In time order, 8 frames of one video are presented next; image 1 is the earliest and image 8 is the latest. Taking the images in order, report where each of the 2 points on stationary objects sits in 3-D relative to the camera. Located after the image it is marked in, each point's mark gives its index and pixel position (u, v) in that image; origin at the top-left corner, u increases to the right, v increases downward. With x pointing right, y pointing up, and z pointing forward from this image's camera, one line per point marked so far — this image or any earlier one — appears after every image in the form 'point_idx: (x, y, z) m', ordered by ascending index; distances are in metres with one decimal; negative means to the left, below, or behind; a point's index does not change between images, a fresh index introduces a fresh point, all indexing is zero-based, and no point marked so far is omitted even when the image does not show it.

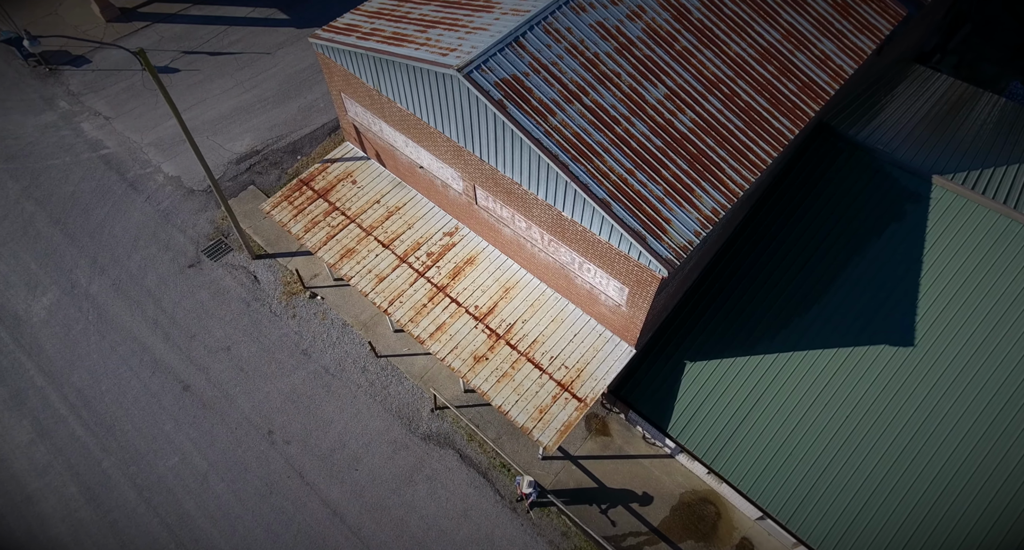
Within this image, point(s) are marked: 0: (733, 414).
0: (+6.0, -3.9, +15.6) m
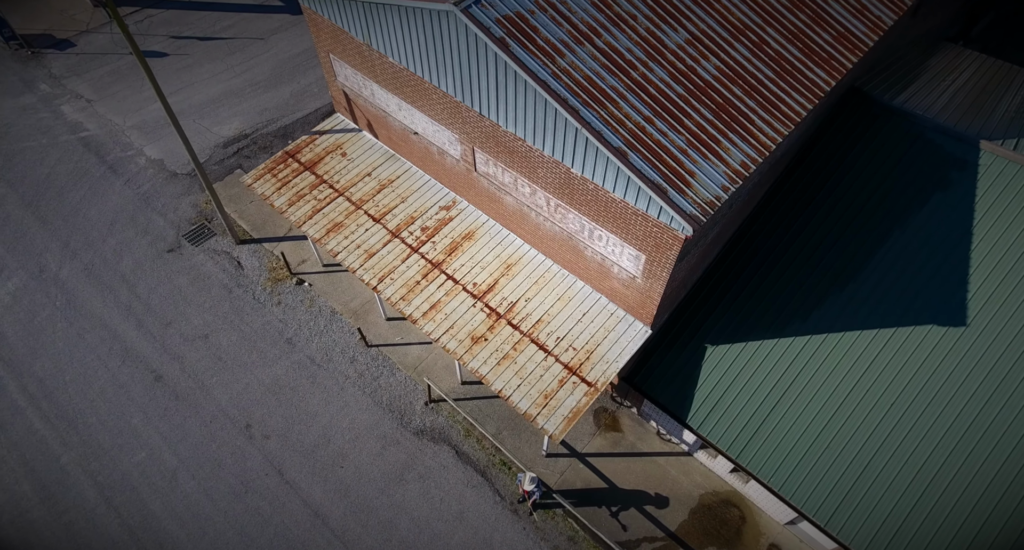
0: (+6.1, -3.2, +14.0) m
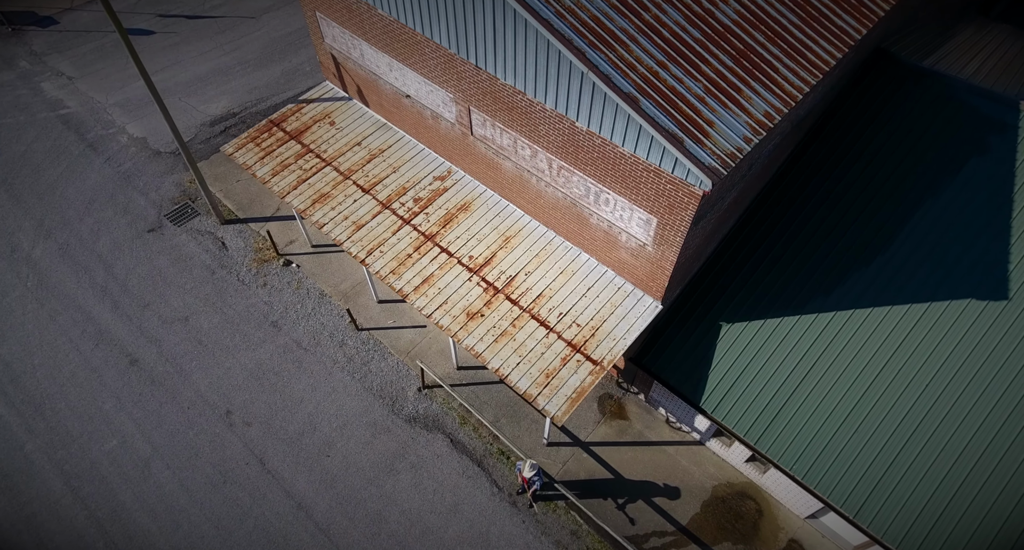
0: (+6.1, -2.5, +12.8) m
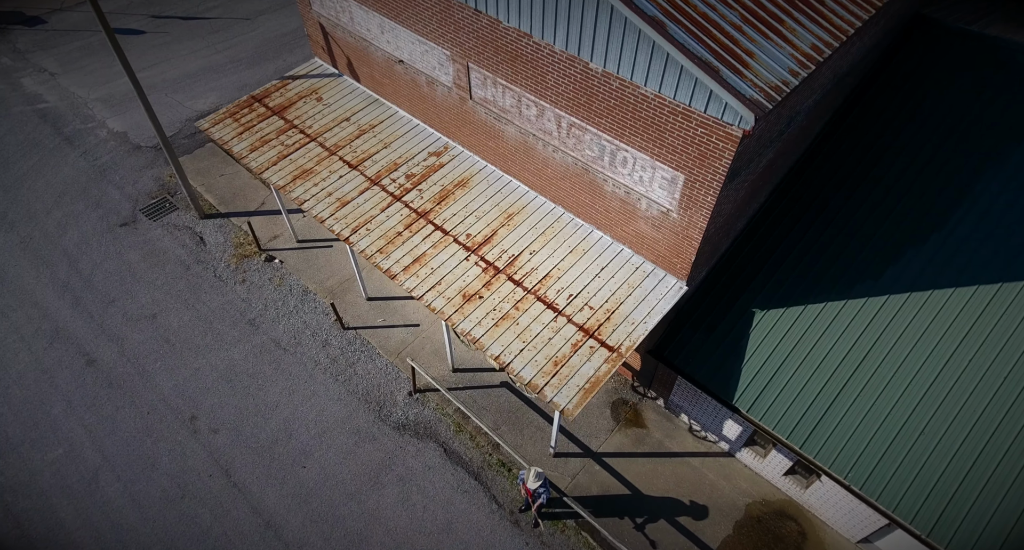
0: (+6.1, -2.0, +11.0) m
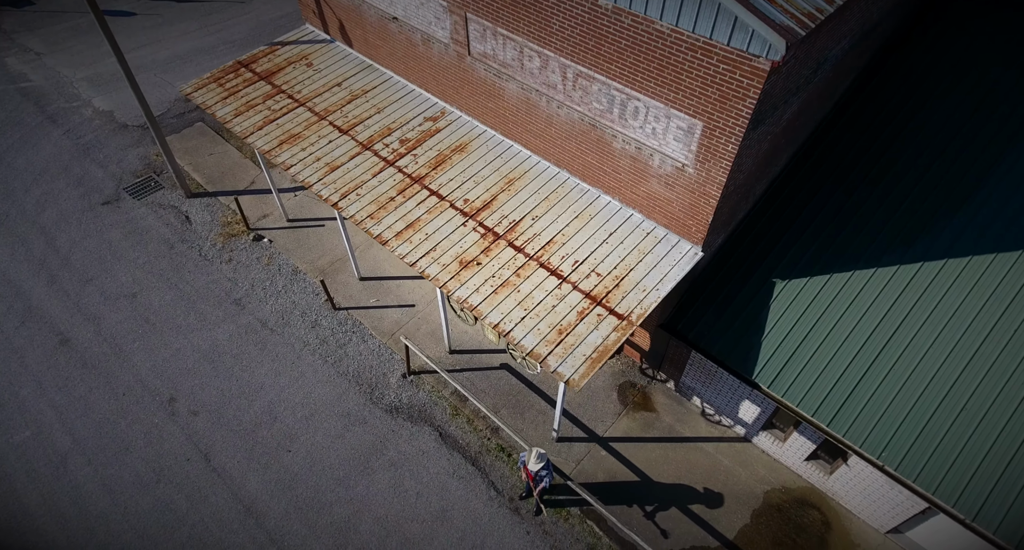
0: (+6.1, -1.3, +10.1) m
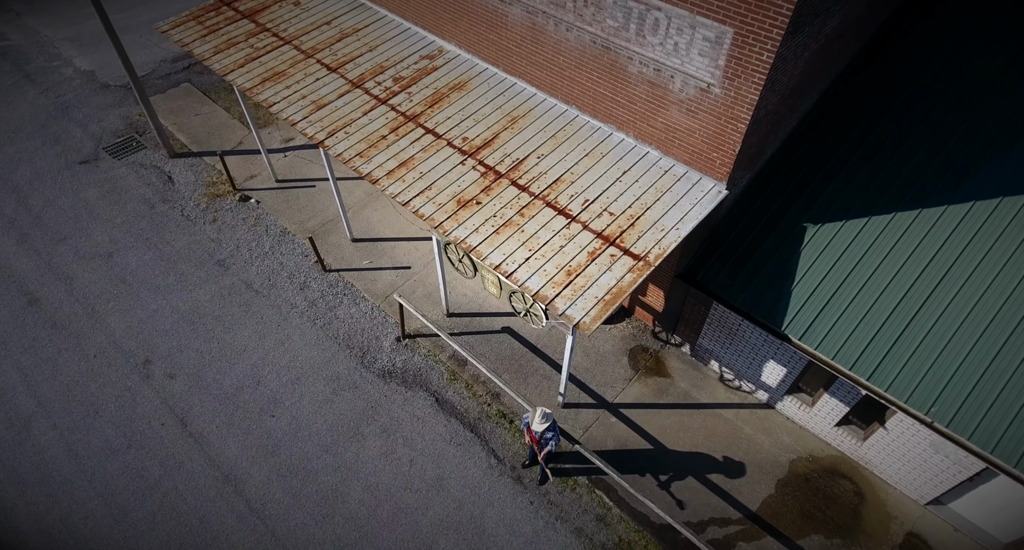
0: (+6.2, -0.4, +9.1) m
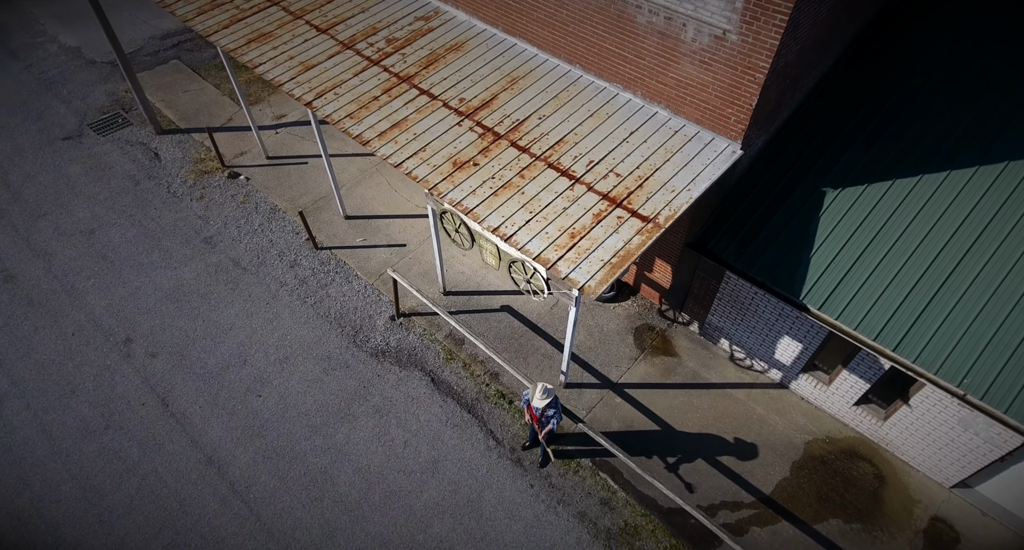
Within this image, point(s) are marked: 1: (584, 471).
0: (+6.2, +0.2, +8.5) m
1: (+1.3, -3.5, +10.2) m
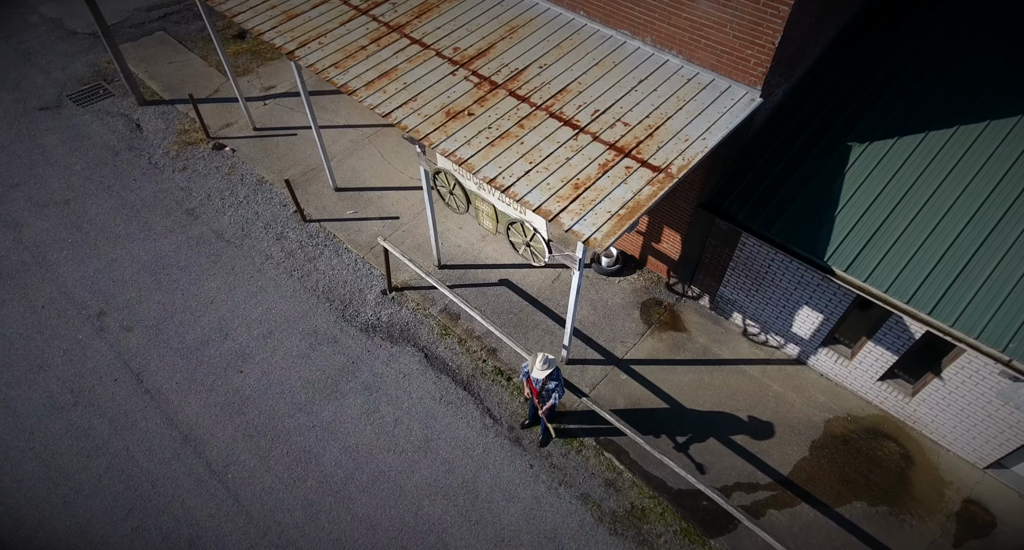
0: (+6.2, +0.7, +7.7) m
1: (+1.3, -2.9, +9.4) m
